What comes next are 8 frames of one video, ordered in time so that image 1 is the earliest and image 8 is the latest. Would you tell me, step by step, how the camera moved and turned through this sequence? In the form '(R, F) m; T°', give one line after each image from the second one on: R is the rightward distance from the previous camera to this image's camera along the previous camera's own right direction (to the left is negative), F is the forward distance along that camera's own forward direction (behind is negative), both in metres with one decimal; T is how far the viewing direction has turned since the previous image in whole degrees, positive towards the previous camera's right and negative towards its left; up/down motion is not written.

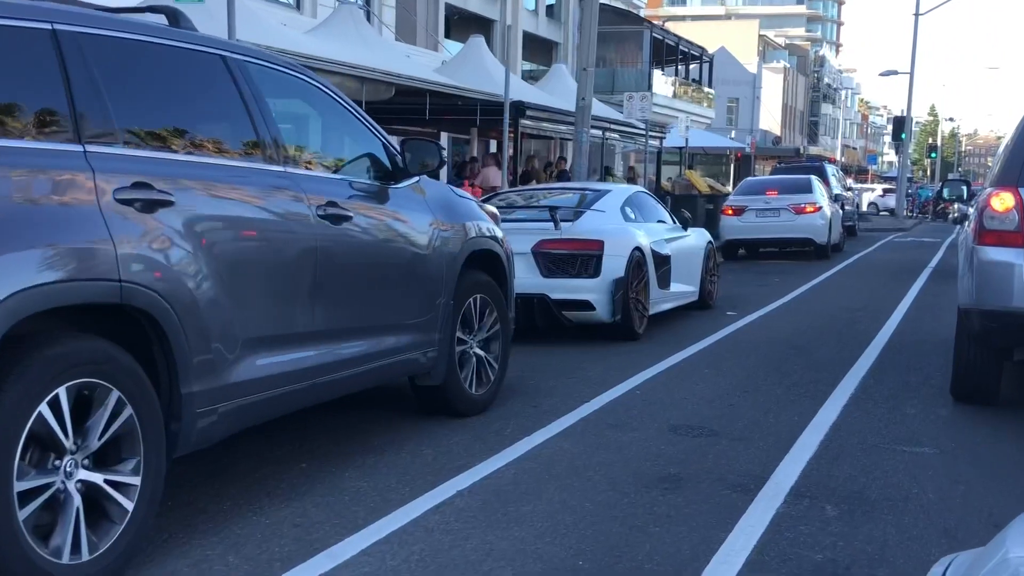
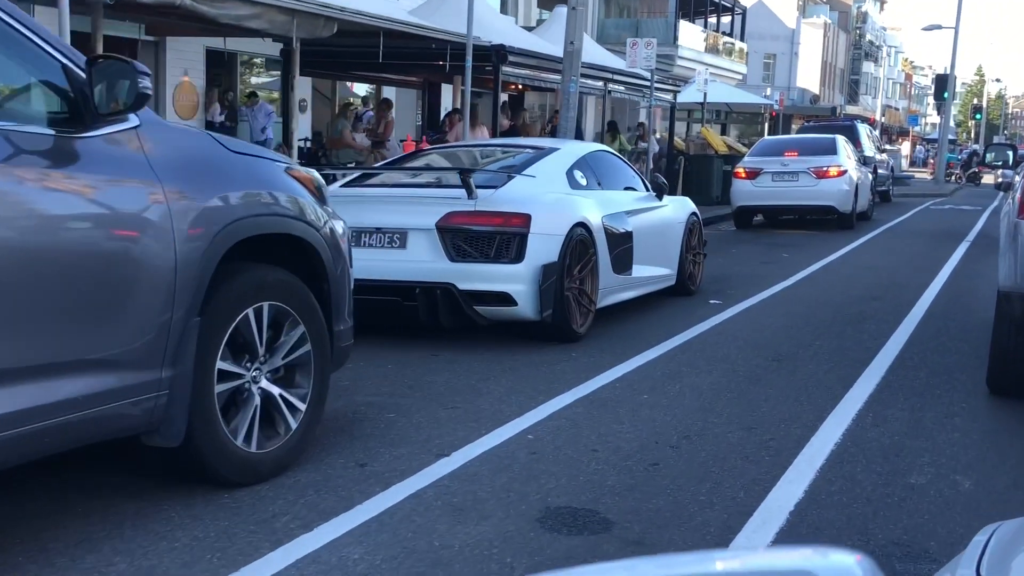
(+0.9, +2.4) m; -2°
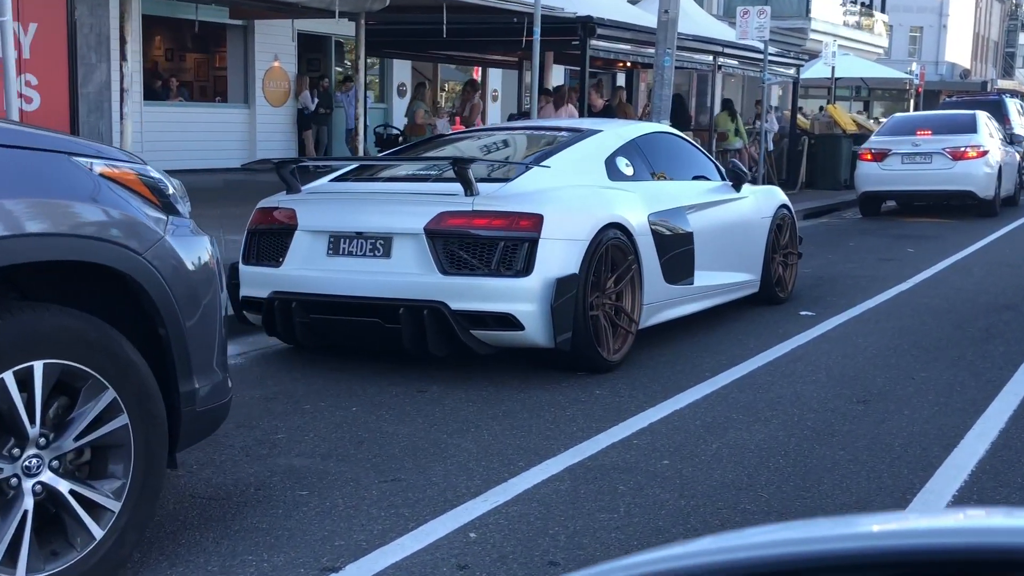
(+0.7, +1.7) m; -7°
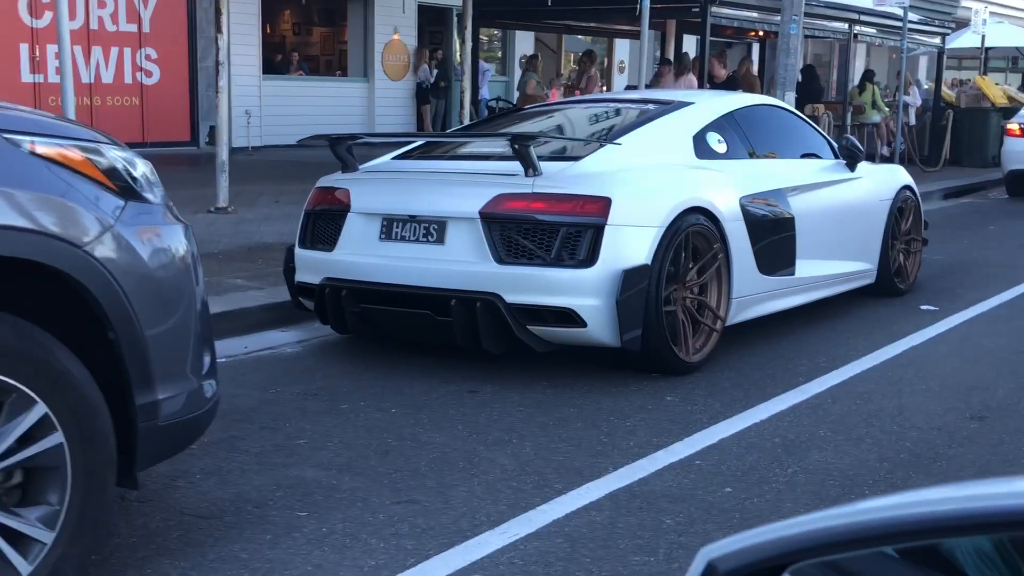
(+0.4, +0.6) m; -7°
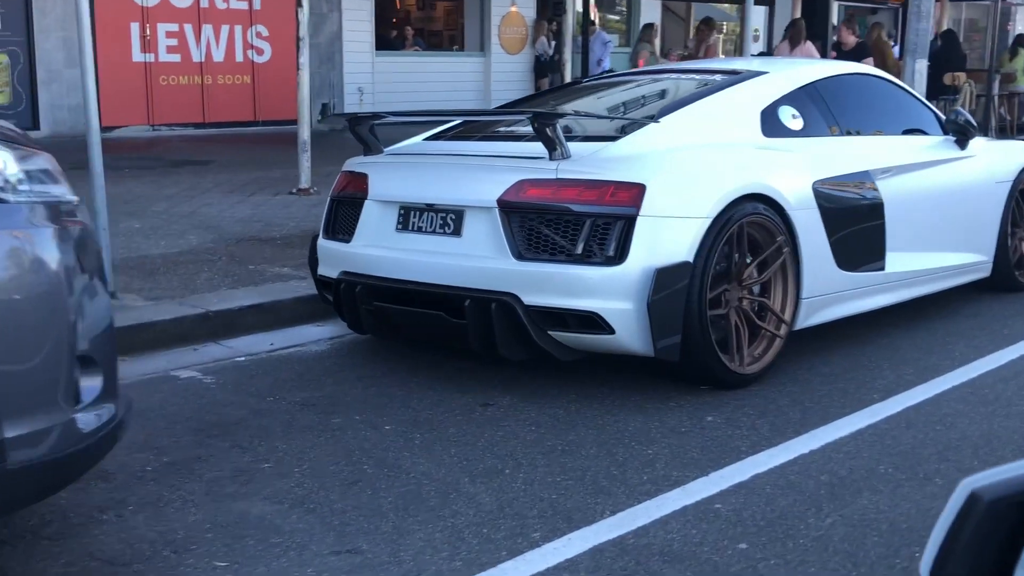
(+0.5, +0.7) m; -7°
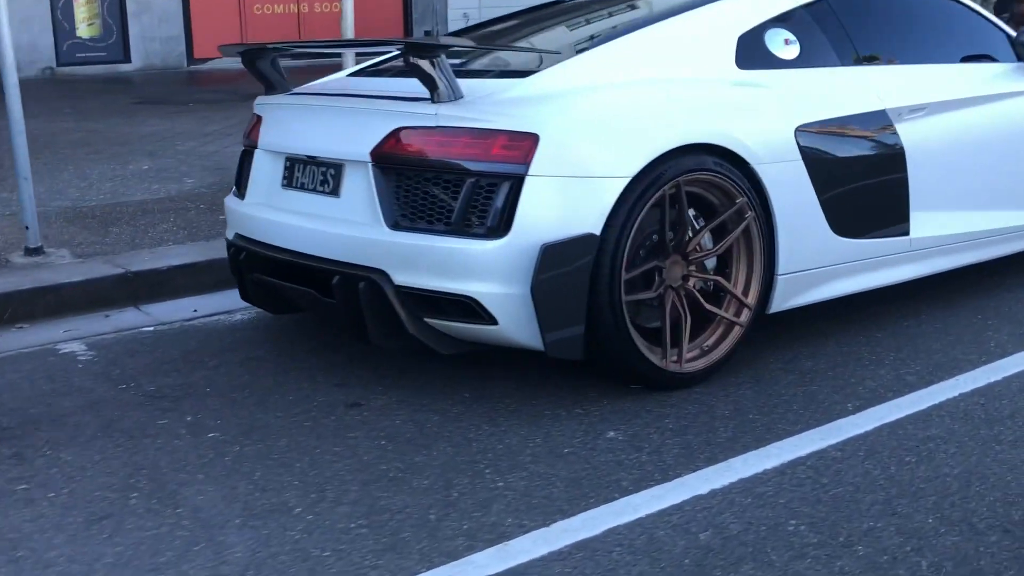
(+1.0, +1.1) m; -8°
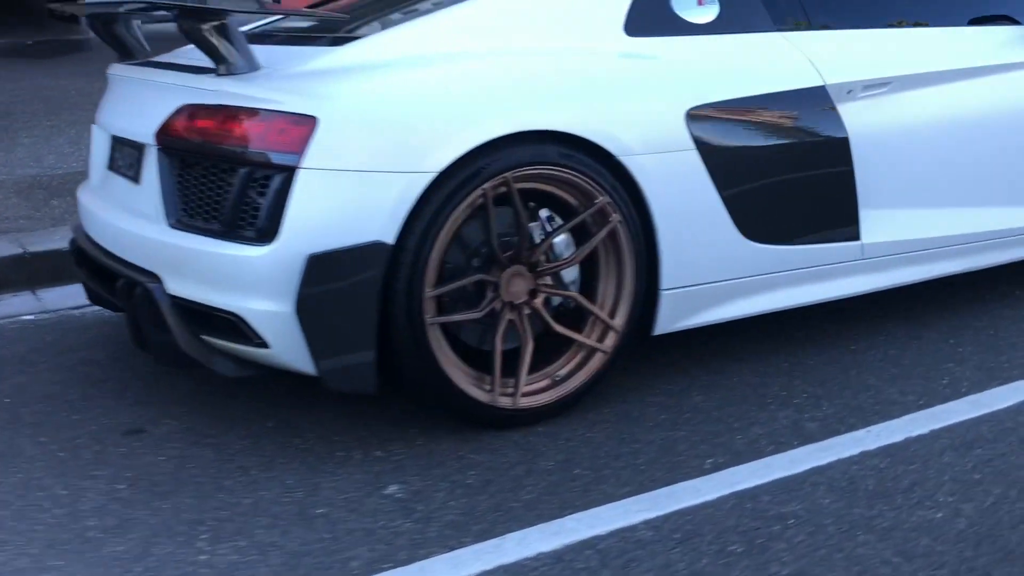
(+1.0, +0.8) m; -8°
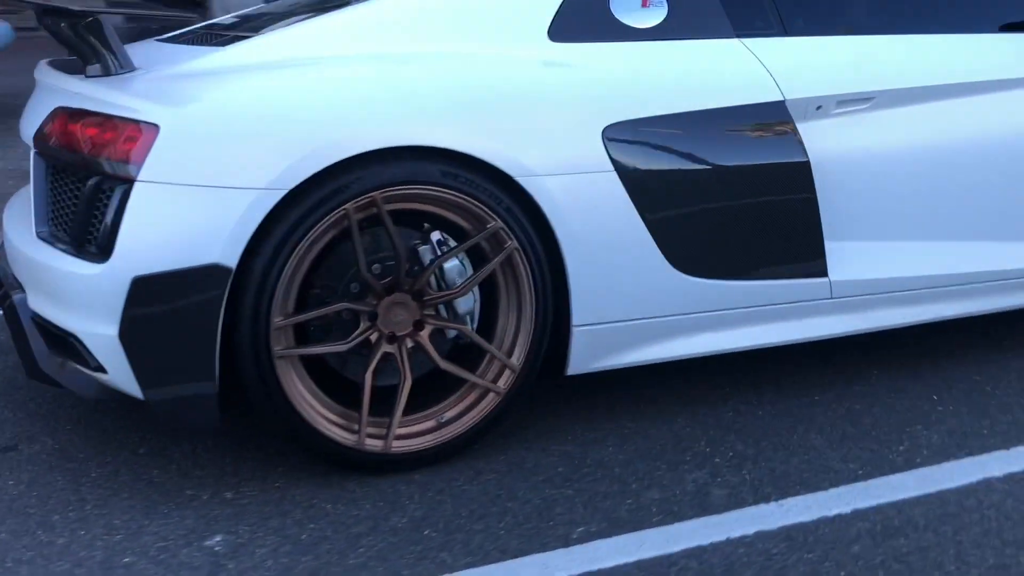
(+0.7, +0.4) m; -8°
